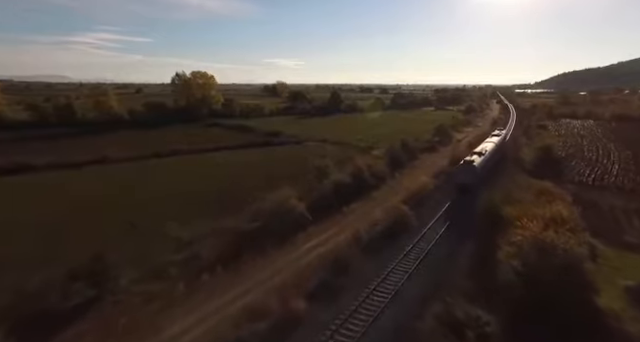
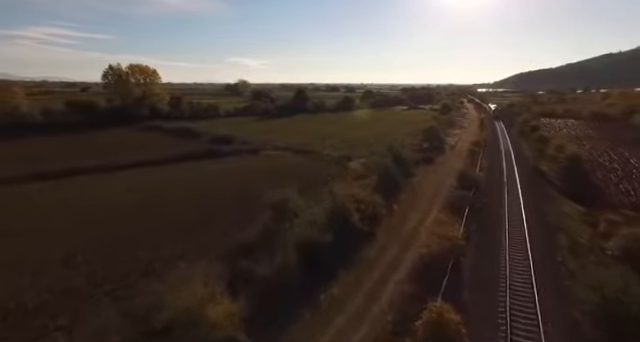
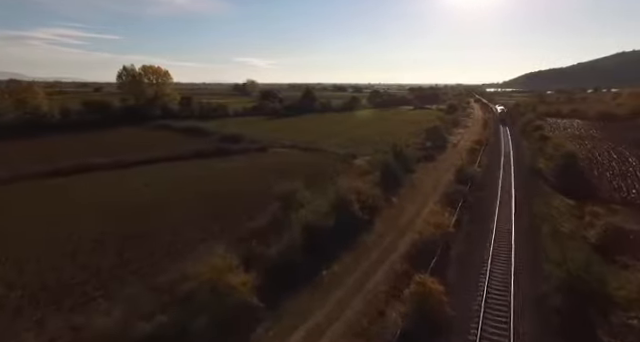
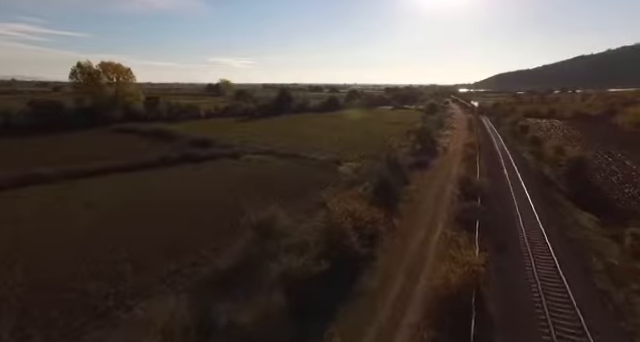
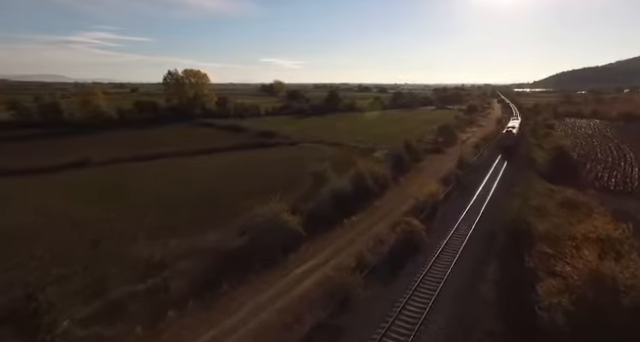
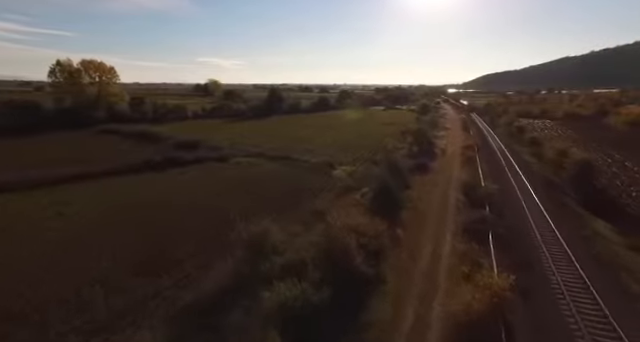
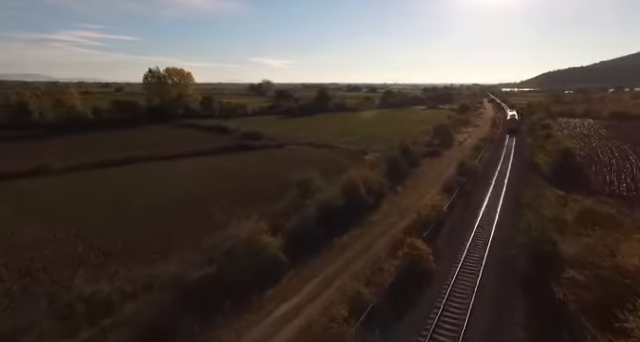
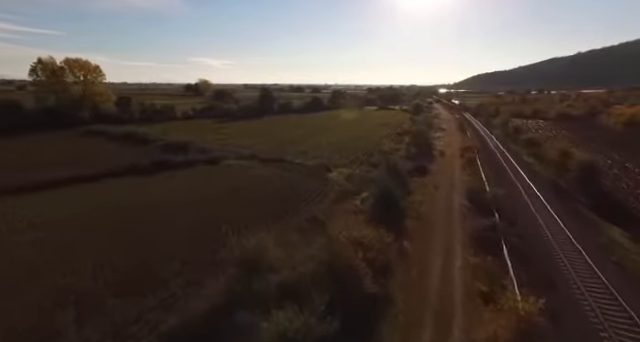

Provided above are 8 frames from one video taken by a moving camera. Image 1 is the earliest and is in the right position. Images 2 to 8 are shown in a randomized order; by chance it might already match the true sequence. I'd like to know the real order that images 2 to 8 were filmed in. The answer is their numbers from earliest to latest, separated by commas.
5, 7, 3, 2, 4, 6, 8
